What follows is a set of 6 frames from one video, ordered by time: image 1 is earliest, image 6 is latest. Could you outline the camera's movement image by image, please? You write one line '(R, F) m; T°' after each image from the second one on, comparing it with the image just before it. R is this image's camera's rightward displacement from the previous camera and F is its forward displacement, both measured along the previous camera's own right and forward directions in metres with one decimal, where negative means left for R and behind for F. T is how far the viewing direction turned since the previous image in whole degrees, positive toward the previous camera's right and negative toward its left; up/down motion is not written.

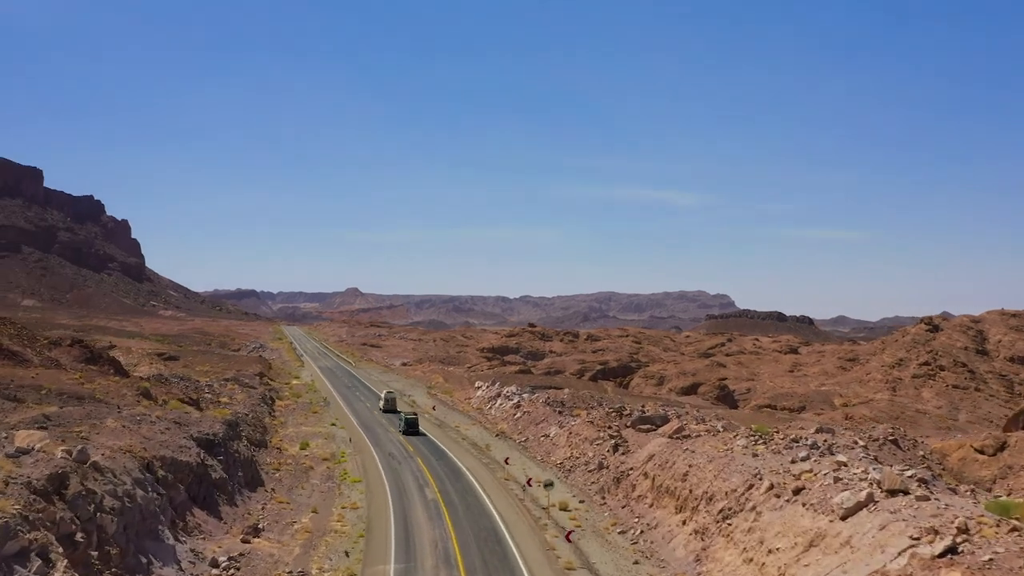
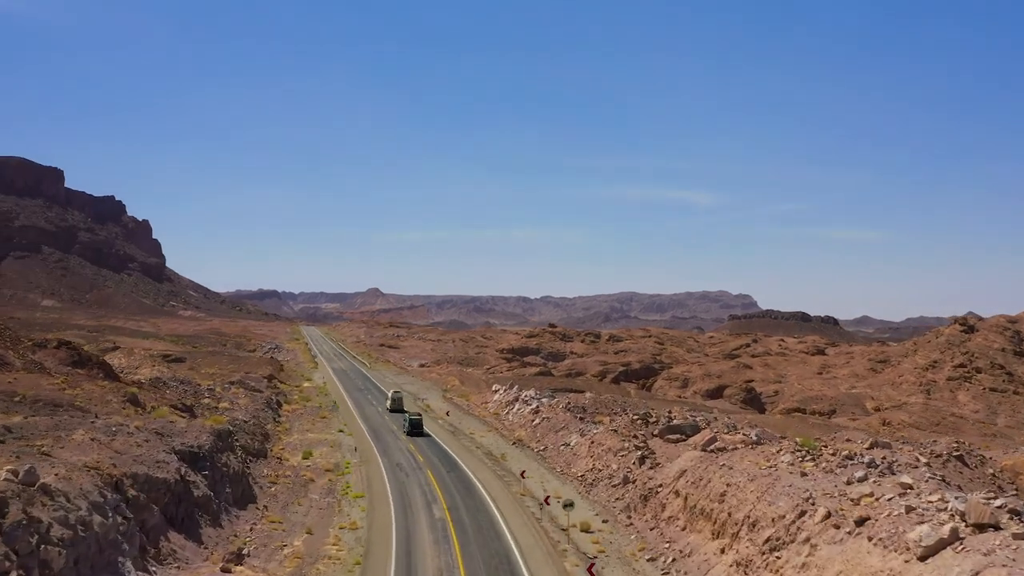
(+0.2, +2.8) m; -2°
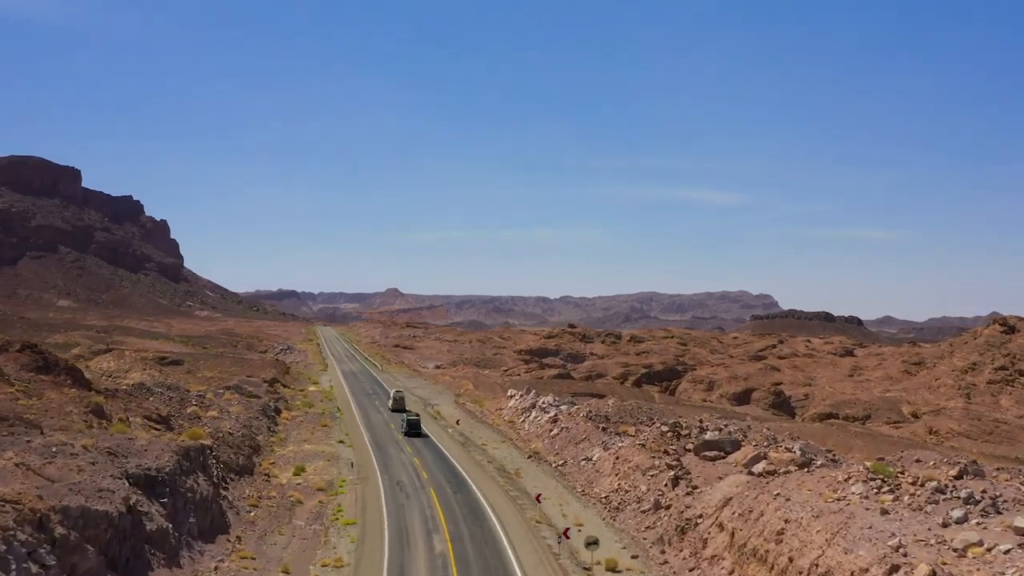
(+0.2, +3.9) m; -2°
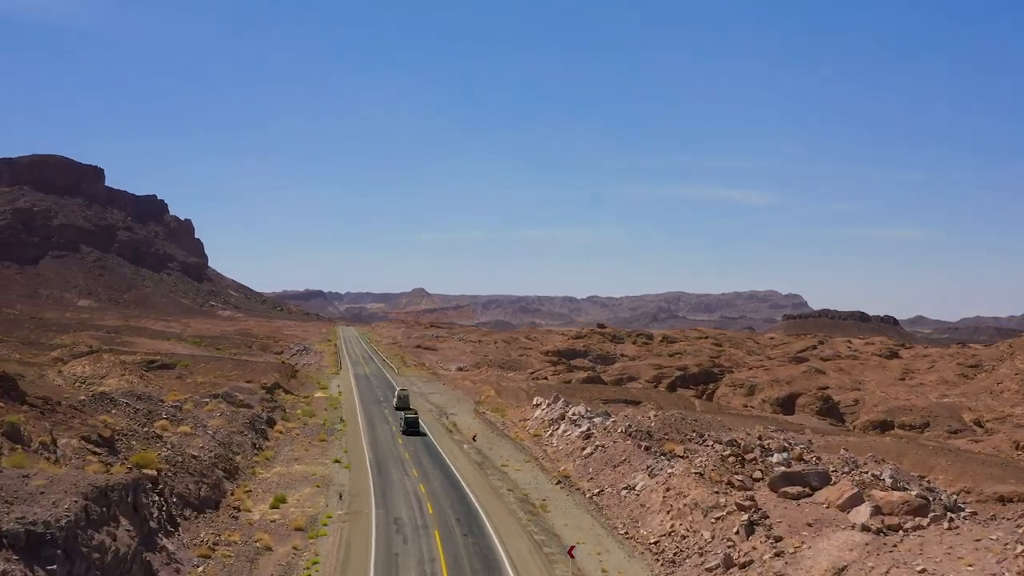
(+0.1, +6.1) m; -2°
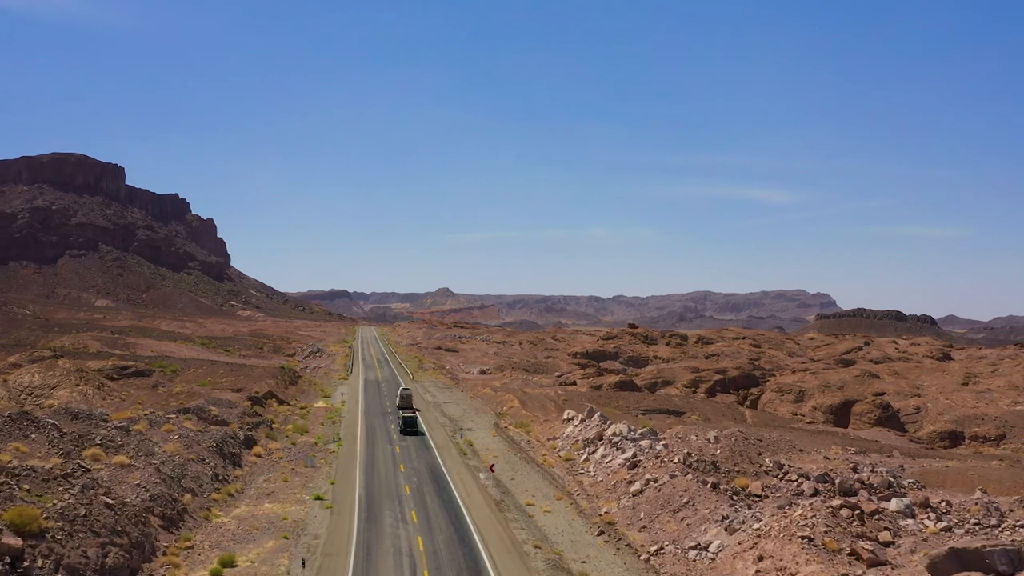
(-0.1, +7.2) m; -2°
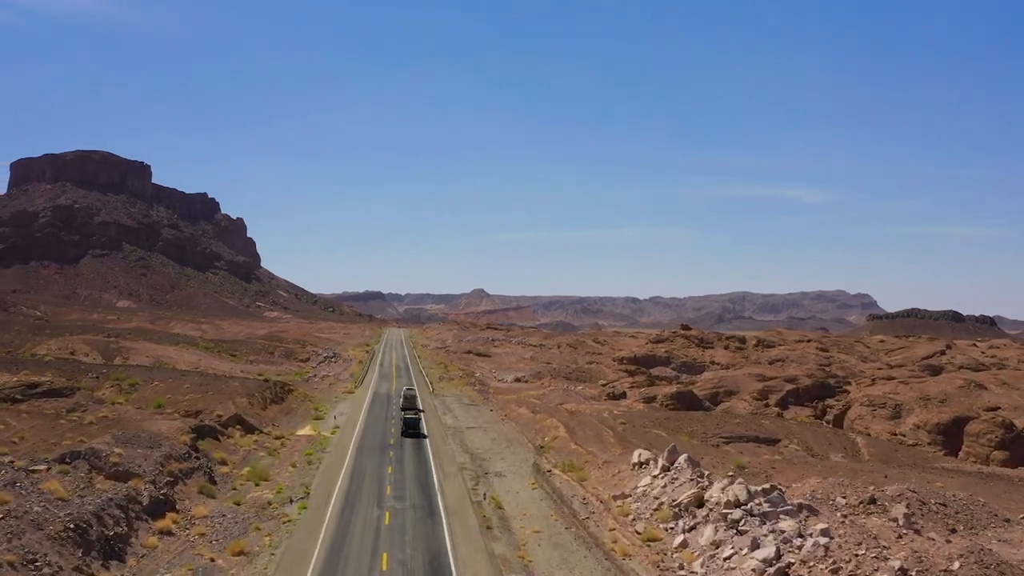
(-0.4, +12.1) m; -3°
